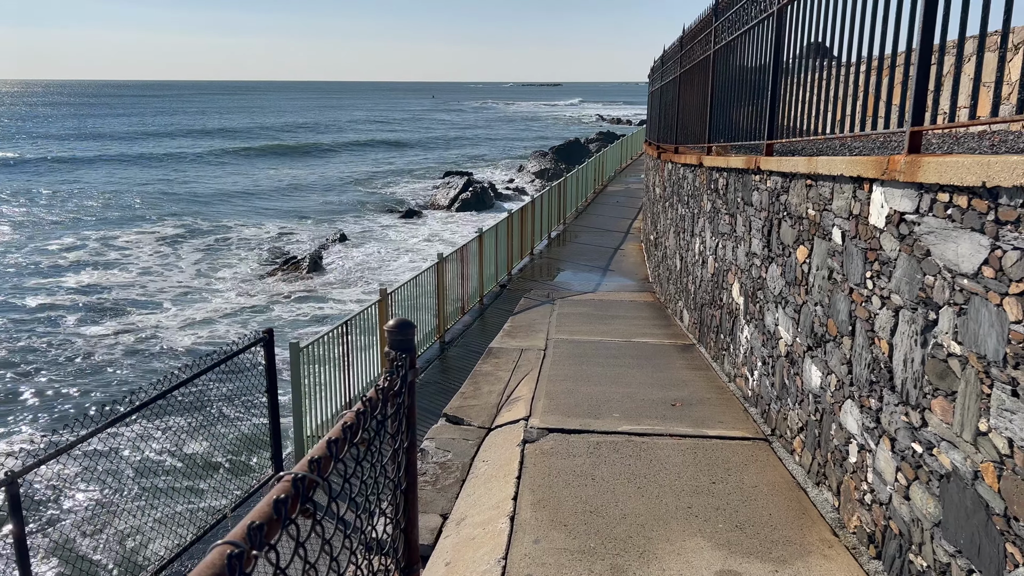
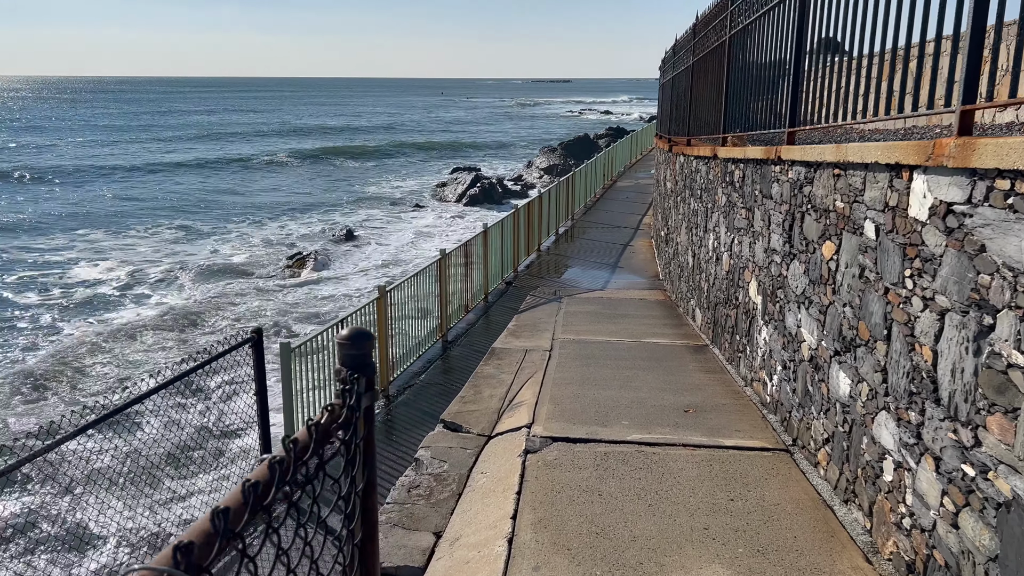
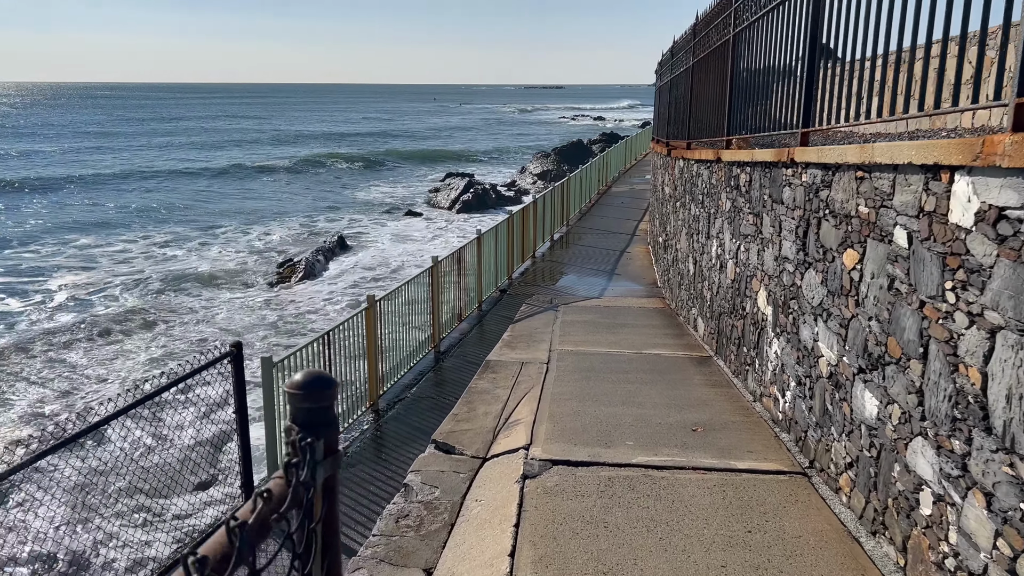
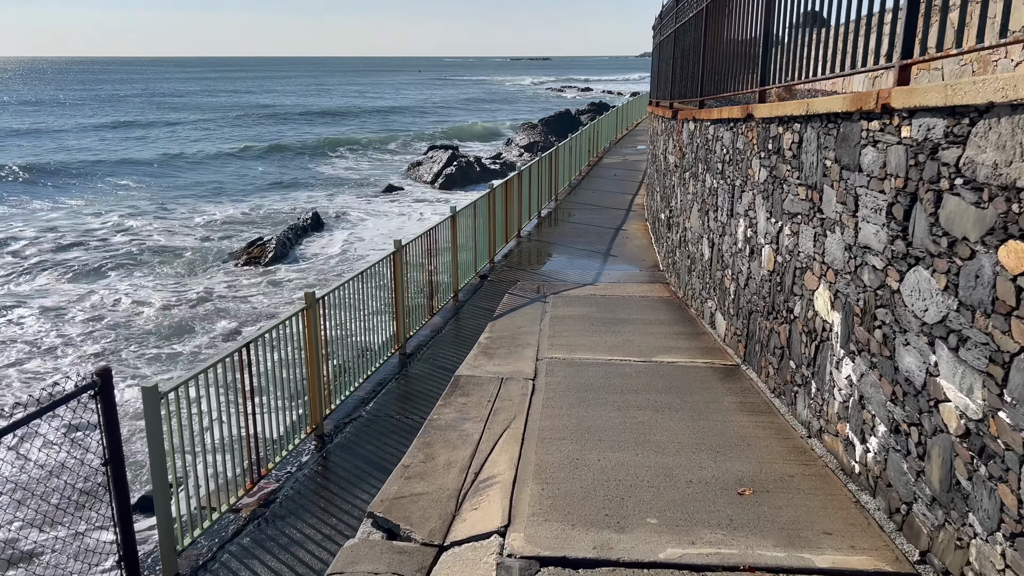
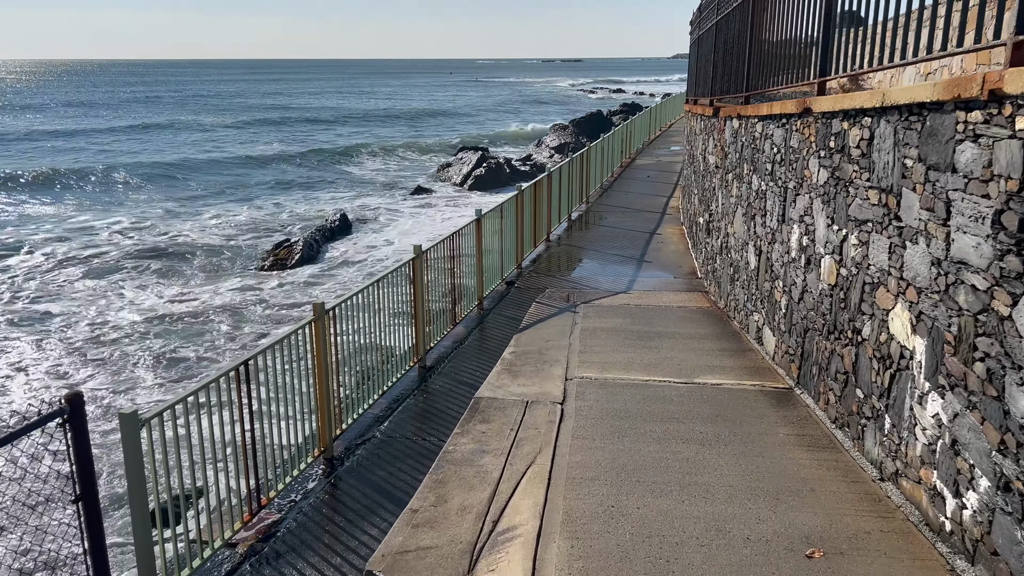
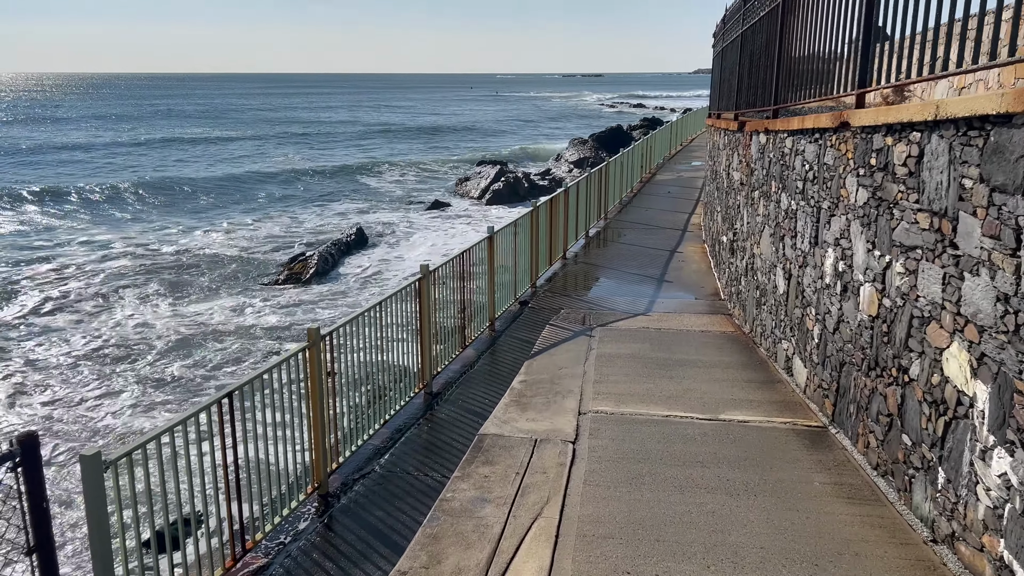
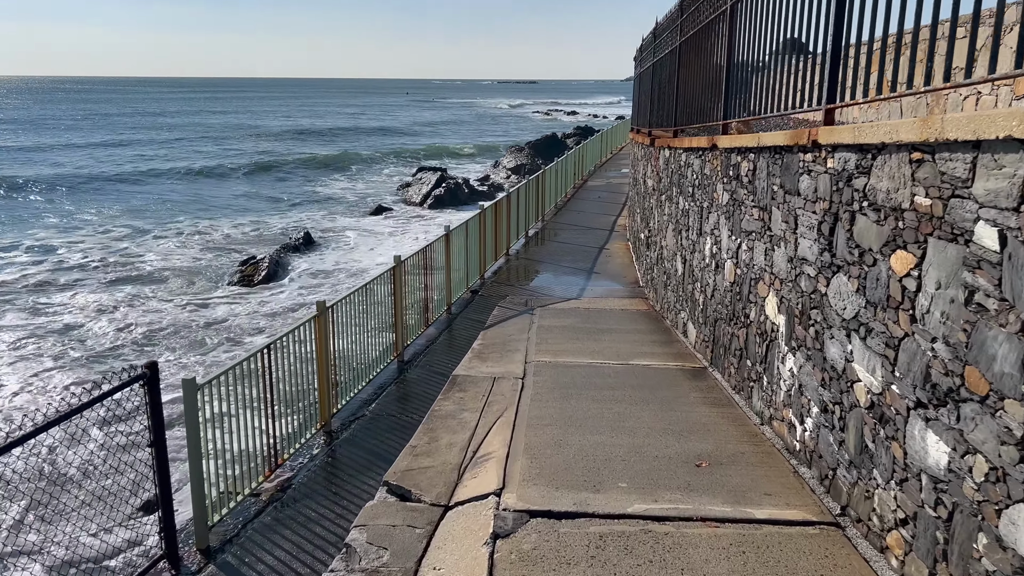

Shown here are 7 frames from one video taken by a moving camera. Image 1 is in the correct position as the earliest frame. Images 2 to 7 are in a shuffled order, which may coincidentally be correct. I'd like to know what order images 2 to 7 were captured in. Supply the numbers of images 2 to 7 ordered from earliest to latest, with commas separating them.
2, 3, 7, 4, 5, 6
